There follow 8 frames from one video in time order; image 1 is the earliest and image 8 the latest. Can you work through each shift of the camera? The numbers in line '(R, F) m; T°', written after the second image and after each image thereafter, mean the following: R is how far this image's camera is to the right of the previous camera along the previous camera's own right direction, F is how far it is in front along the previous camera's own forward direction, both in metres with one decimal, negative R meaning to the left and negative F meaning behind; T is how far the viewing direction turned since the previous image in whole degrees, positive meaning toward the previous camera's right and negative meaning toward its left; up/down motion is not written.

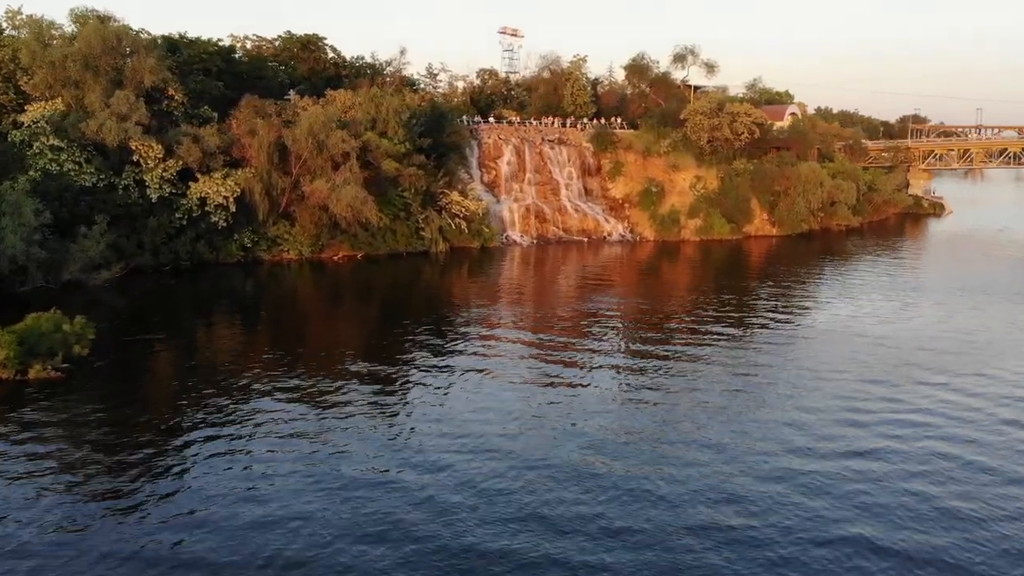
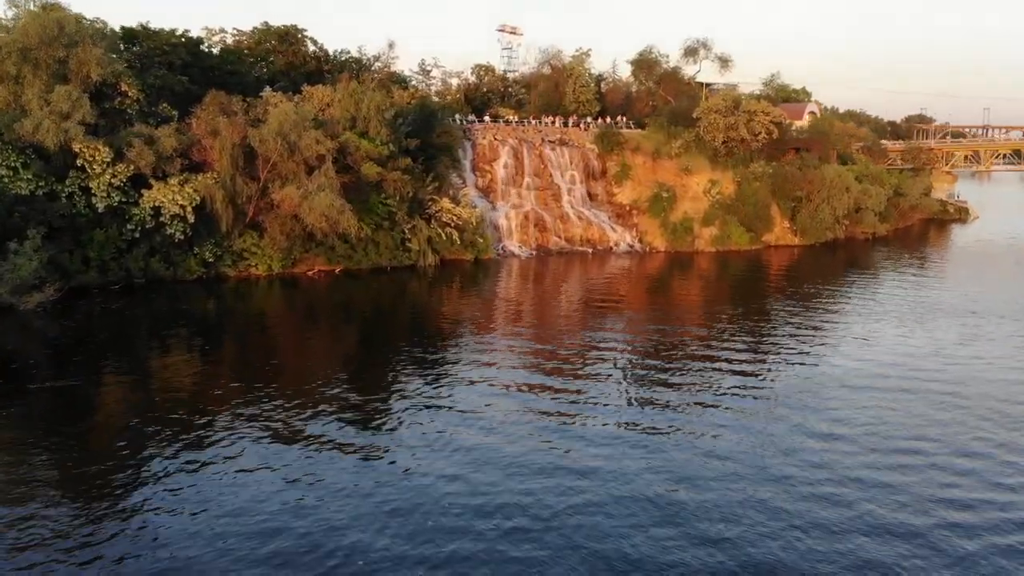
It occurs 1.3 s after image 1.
(+0.1, +5.0) m; 0°
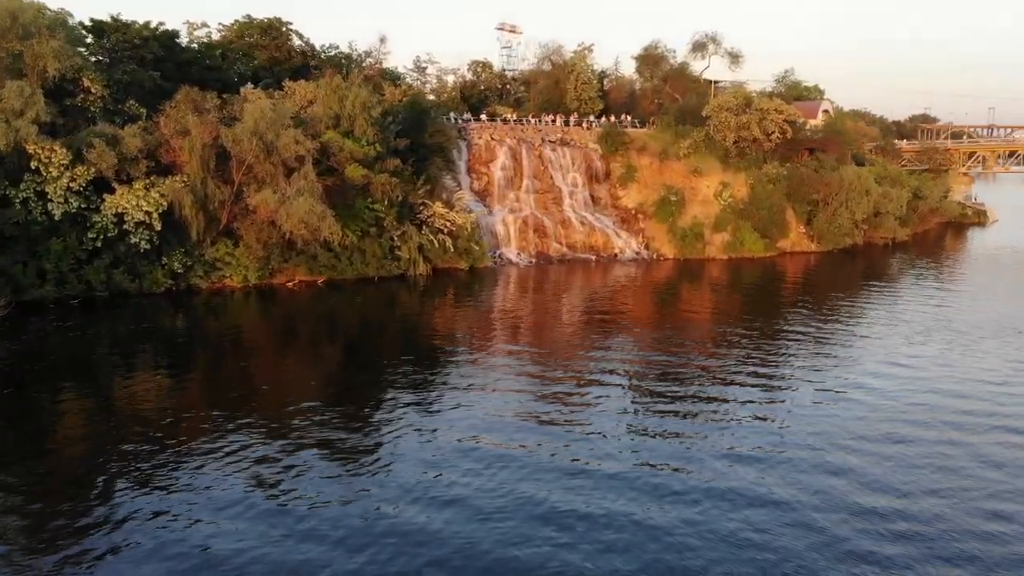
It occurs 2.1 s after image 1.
(+0.1, +3.2) m; 0°
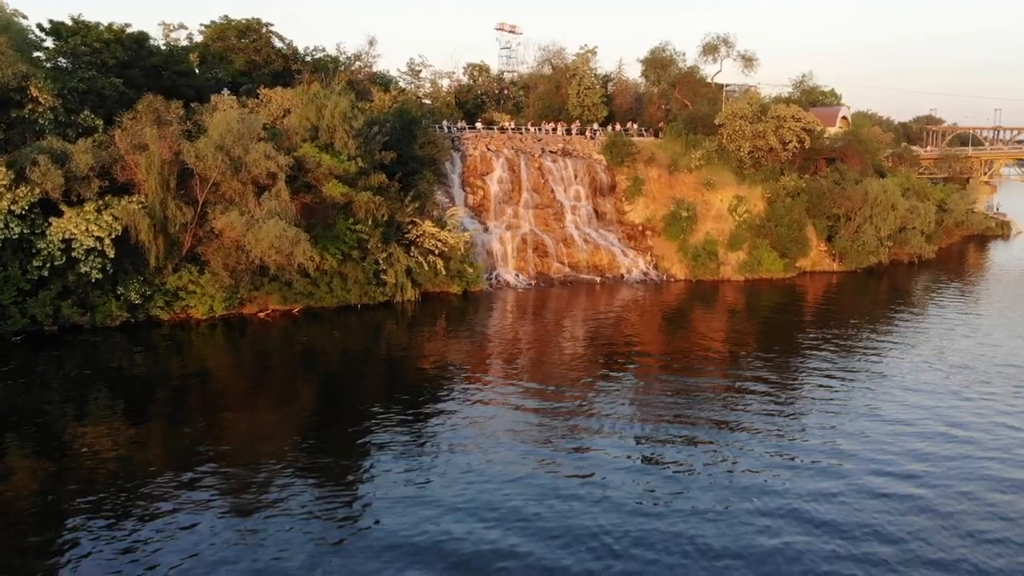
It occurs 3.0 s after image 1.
(+0.1, +3.7) m; 0°
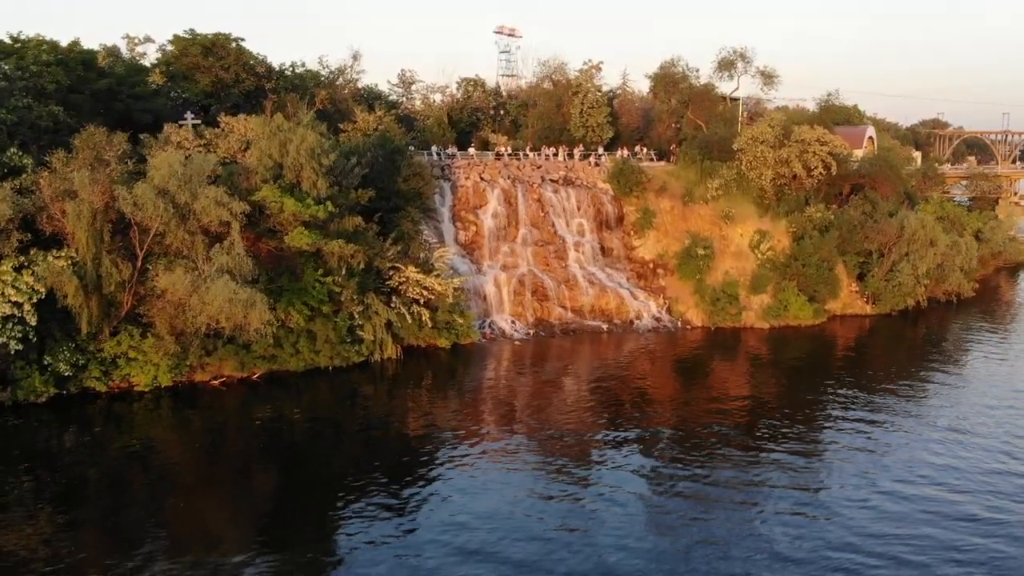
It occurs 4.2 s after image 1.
(+0.1, +4.7) m; 0°
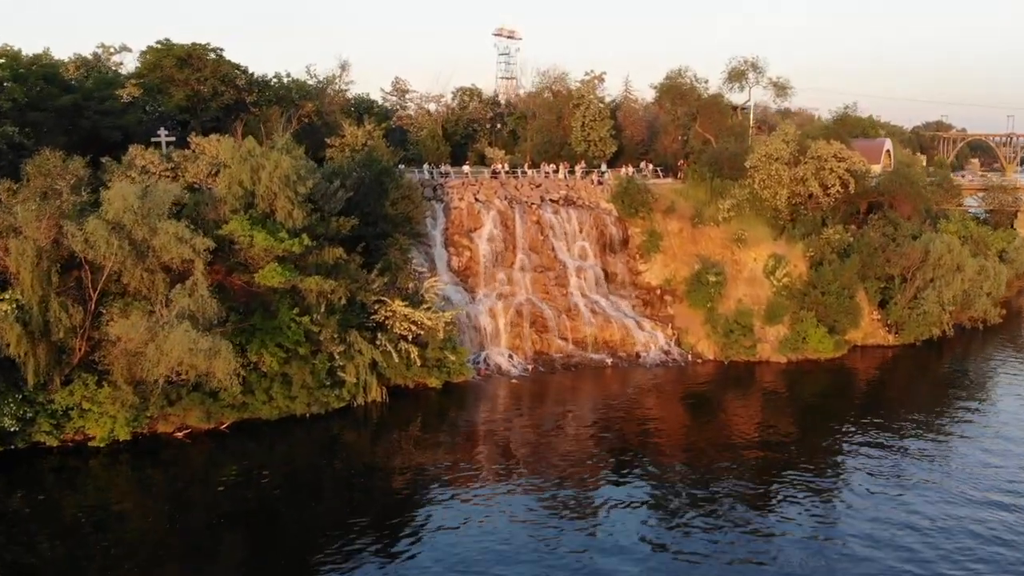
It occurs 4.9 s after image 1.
(+0.1, +2.8) m; 0°
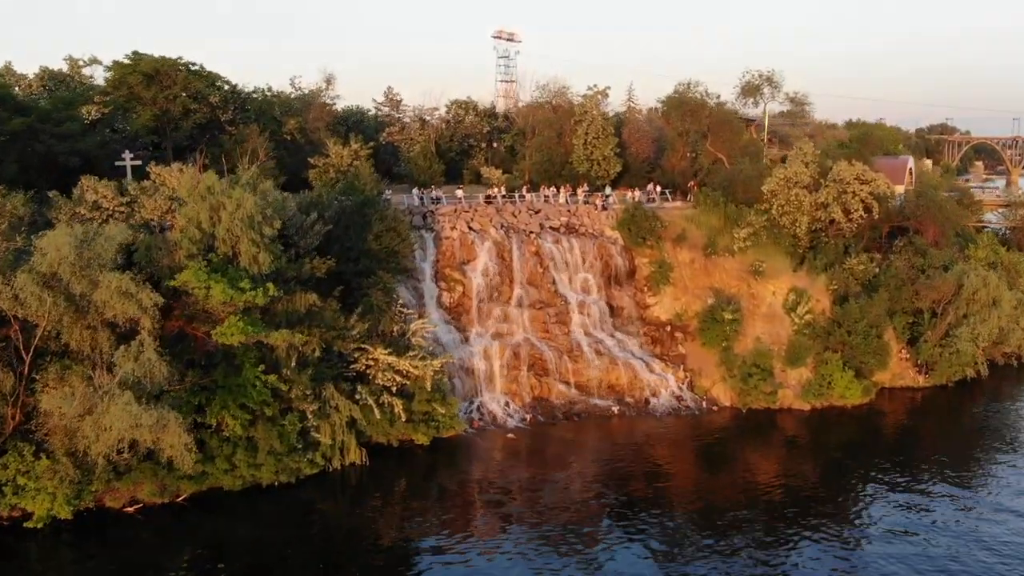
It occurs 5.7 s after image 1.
(+0.1, +3.2) m; 0°
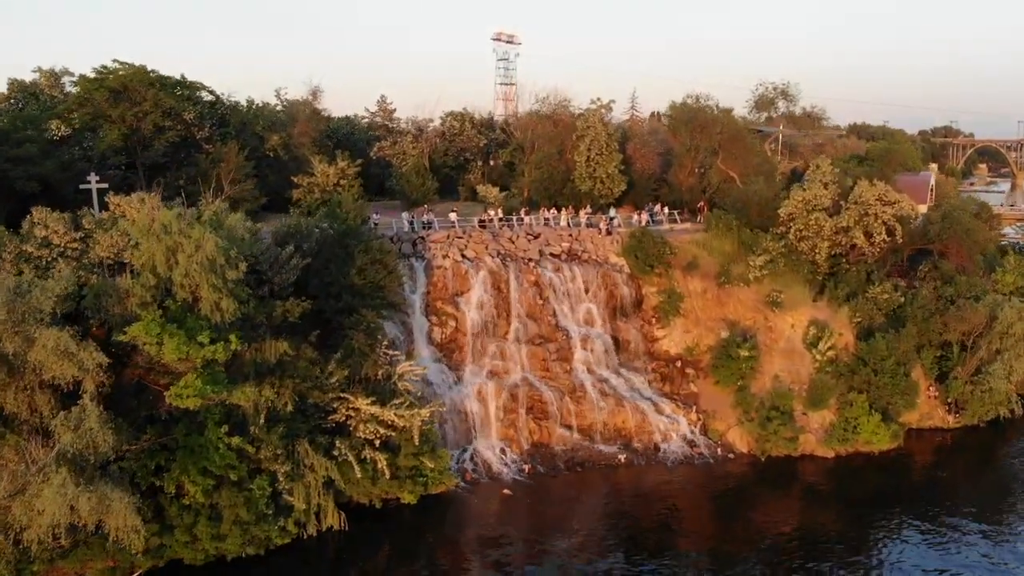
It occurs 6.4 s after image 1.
(+0.1, +2.7) m; 0°
